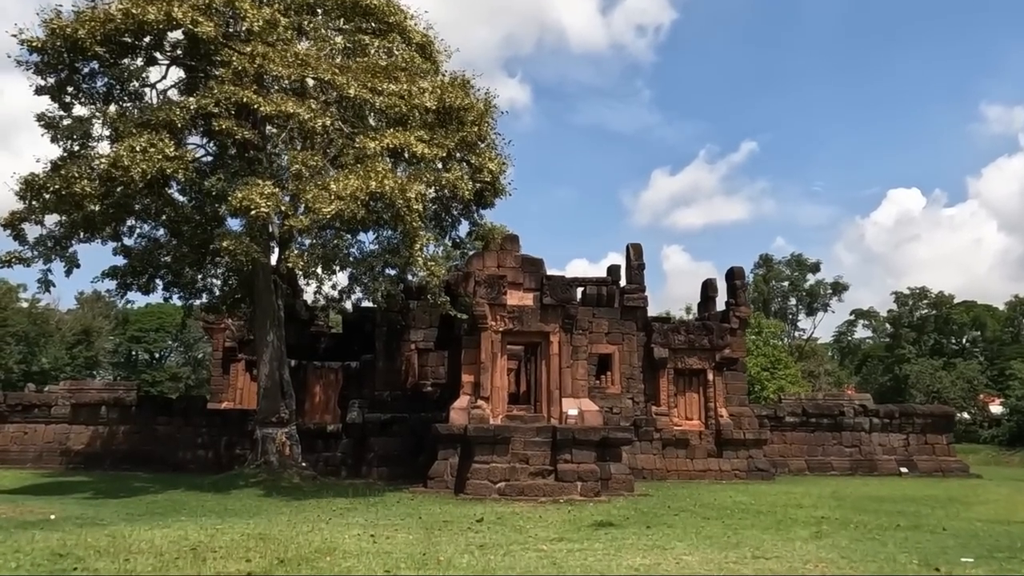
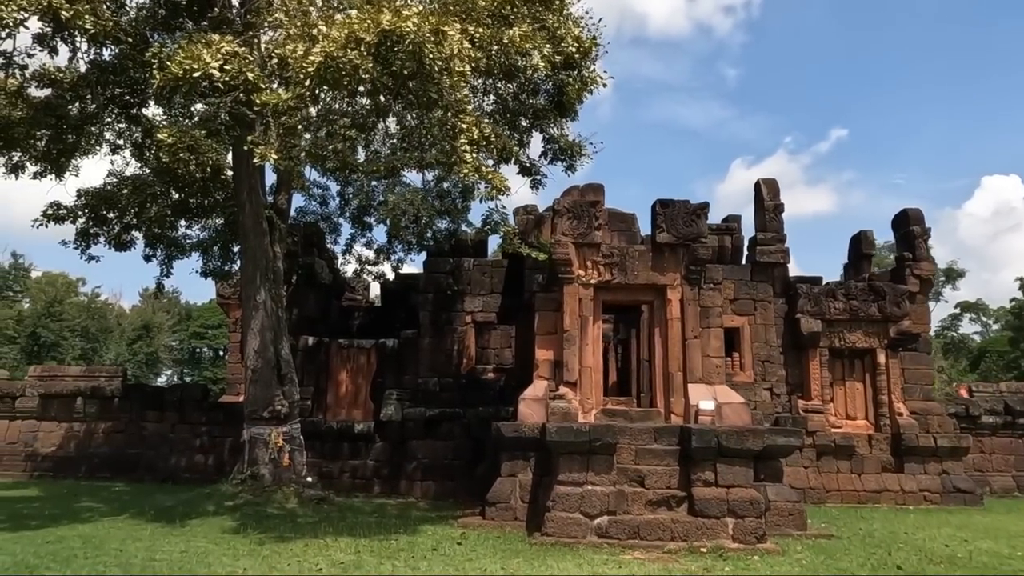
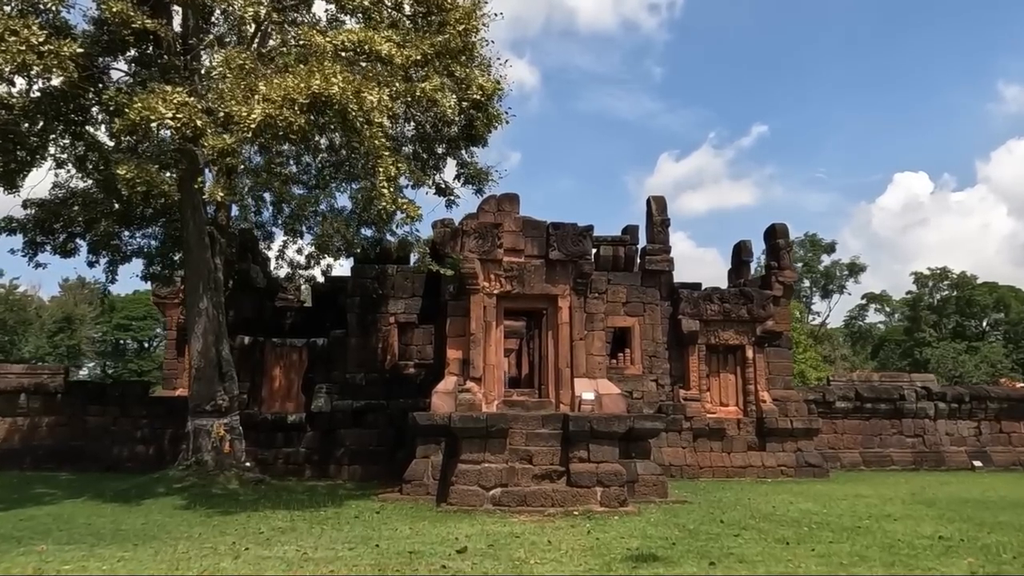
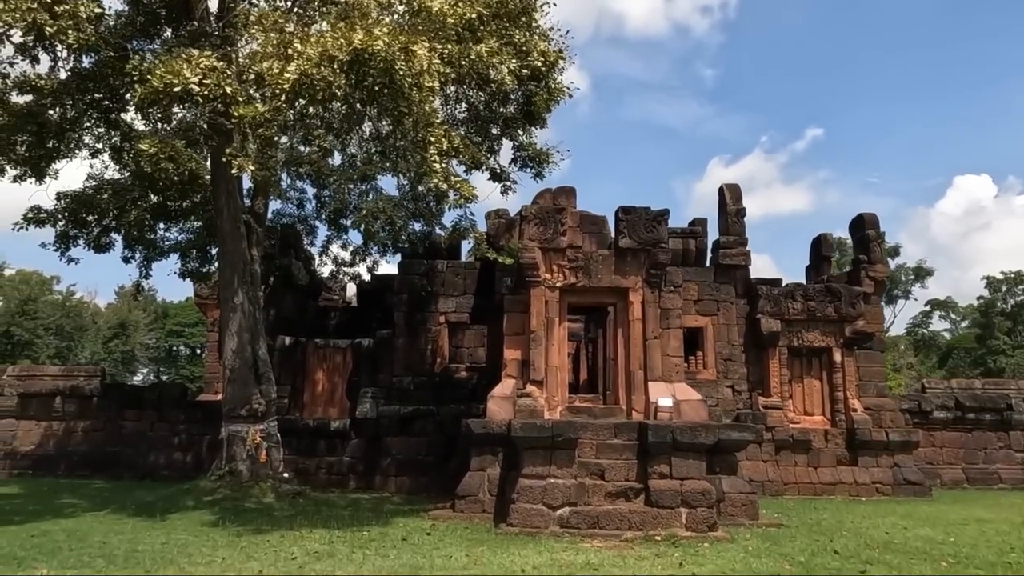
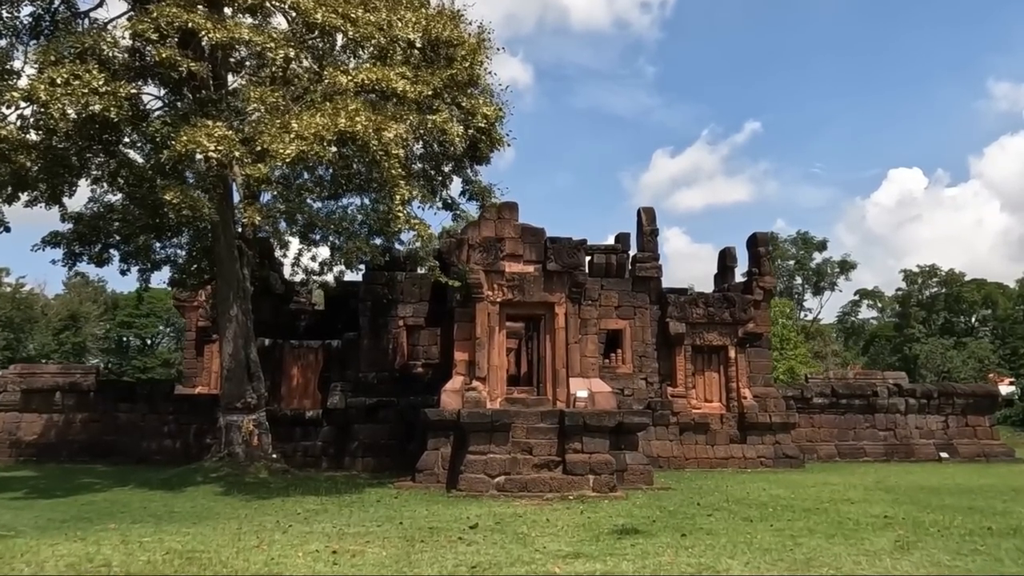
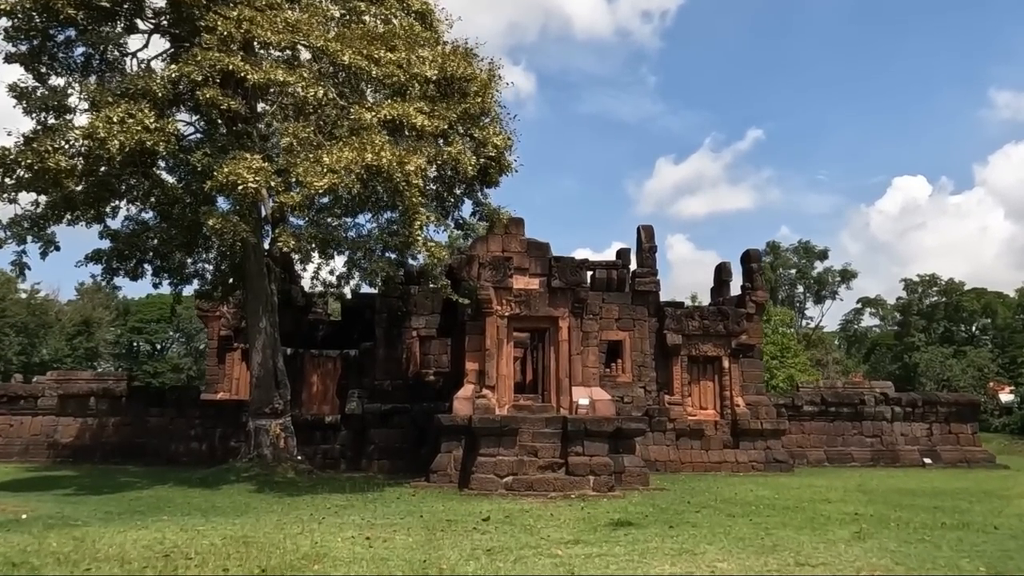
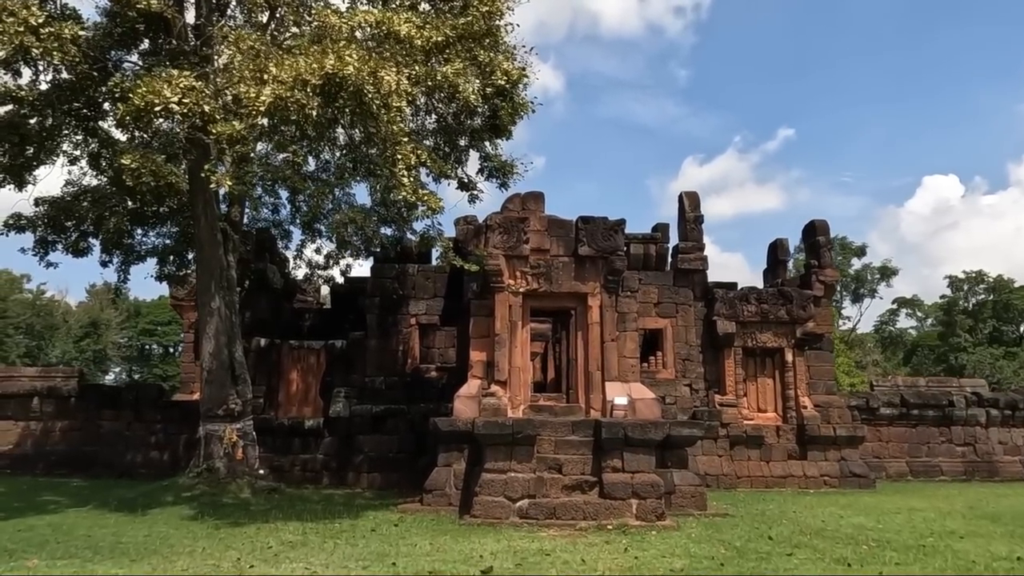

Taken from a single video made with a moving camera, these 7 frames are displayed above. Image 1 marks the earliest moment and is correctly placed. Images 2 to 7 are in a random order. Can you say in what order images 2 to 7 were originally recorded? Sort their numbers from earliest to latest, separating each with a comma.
6, 5, 3, 7, 4, 2
